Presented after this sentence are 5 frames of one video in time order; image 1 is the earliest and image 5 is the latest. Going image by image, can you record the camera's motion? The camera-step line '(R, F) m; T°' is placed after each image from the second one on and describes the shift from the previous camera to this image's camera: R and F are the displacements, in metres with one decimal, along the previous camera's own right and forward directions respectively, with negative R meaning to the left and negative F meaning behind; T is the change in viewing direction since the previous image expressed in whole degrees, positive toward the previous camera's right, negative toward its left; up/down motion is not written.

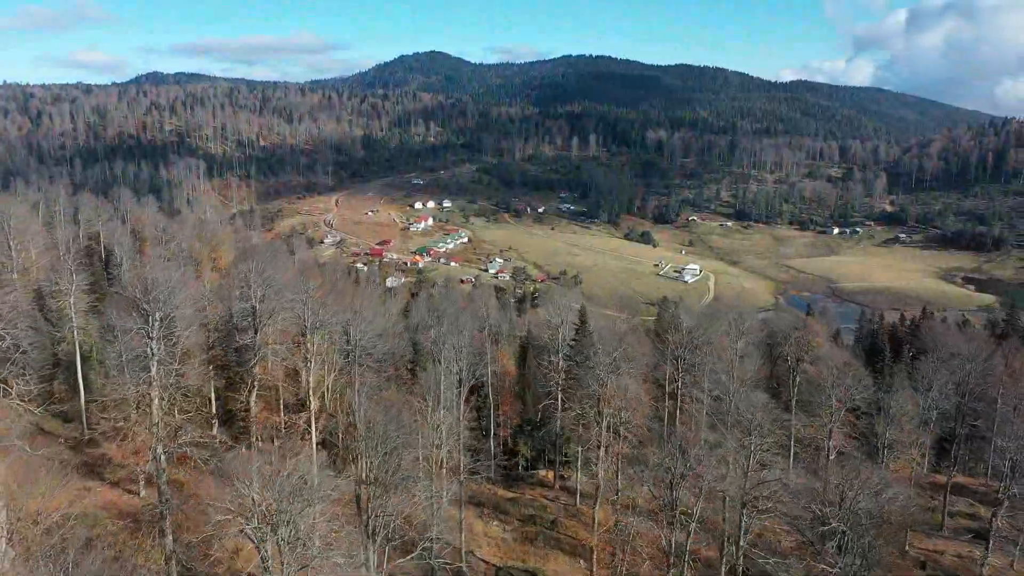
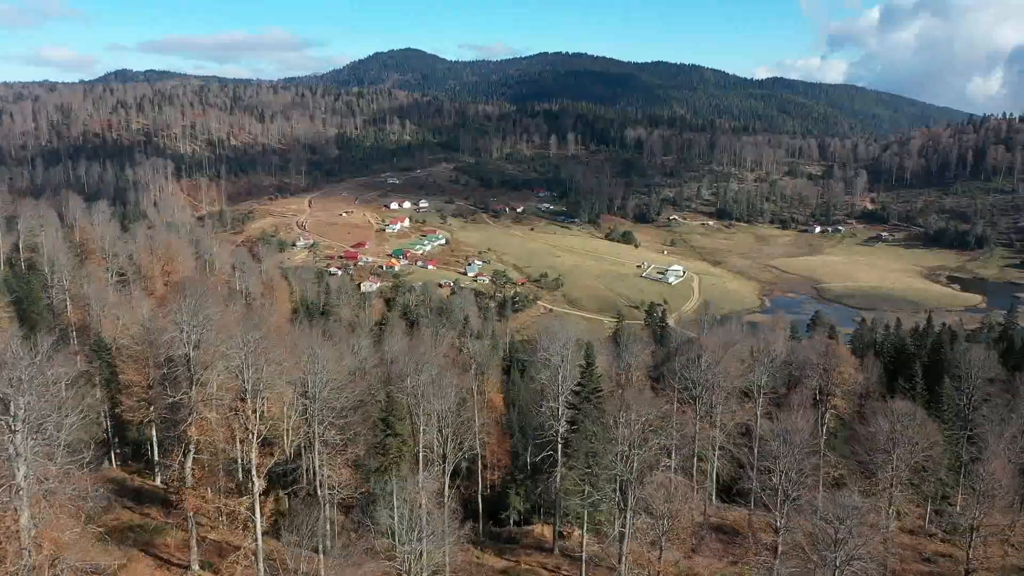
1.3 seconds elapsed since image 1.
(-0.1, +1.3) m; +2°
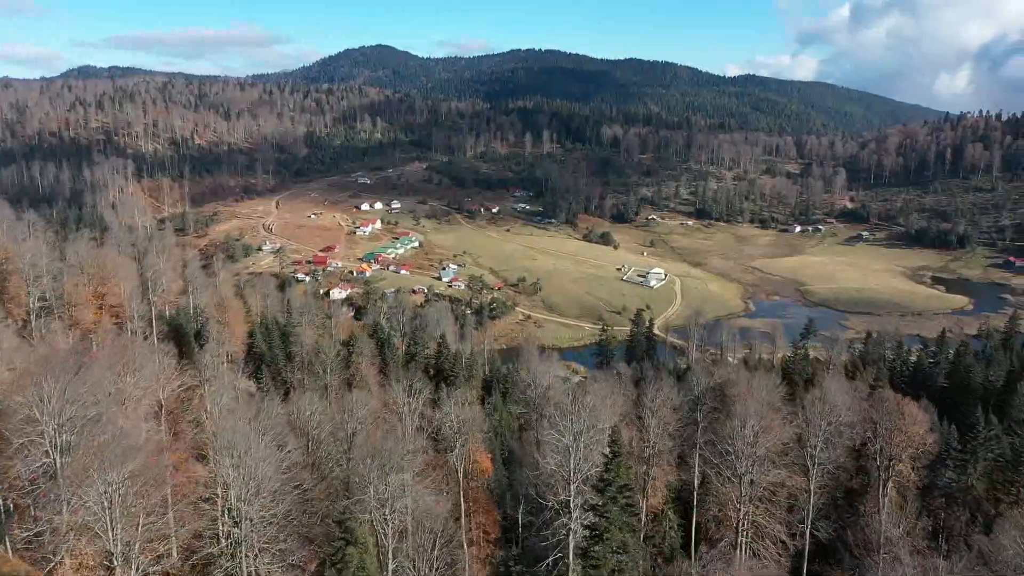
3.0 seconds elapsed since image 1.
(-0.1, +1.6) m; +2°
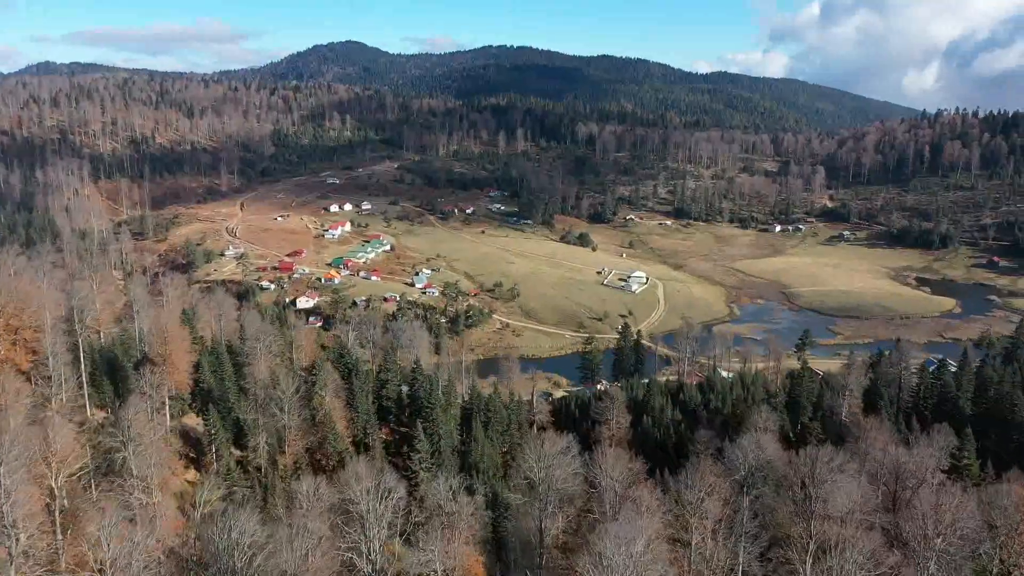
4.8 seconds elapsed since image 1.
(-0.2, +1.7) m; +2°
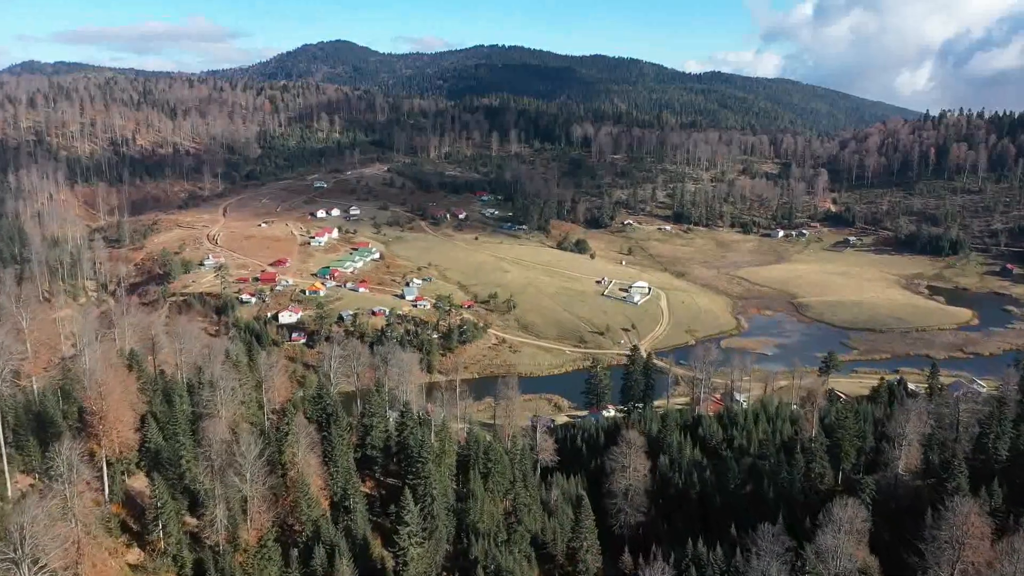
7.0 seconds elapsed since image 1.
(-0.2, +2.1) m; +1°
